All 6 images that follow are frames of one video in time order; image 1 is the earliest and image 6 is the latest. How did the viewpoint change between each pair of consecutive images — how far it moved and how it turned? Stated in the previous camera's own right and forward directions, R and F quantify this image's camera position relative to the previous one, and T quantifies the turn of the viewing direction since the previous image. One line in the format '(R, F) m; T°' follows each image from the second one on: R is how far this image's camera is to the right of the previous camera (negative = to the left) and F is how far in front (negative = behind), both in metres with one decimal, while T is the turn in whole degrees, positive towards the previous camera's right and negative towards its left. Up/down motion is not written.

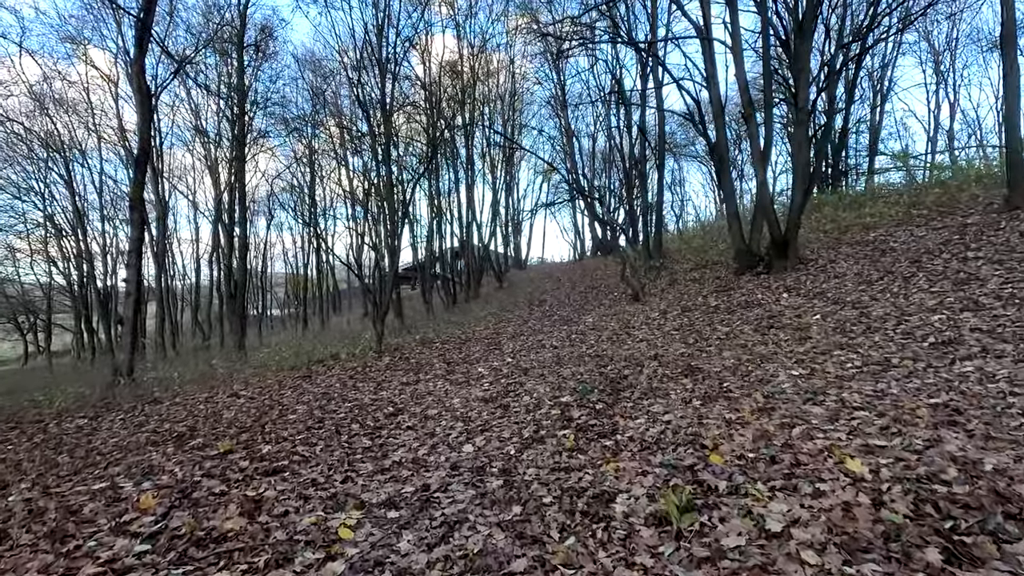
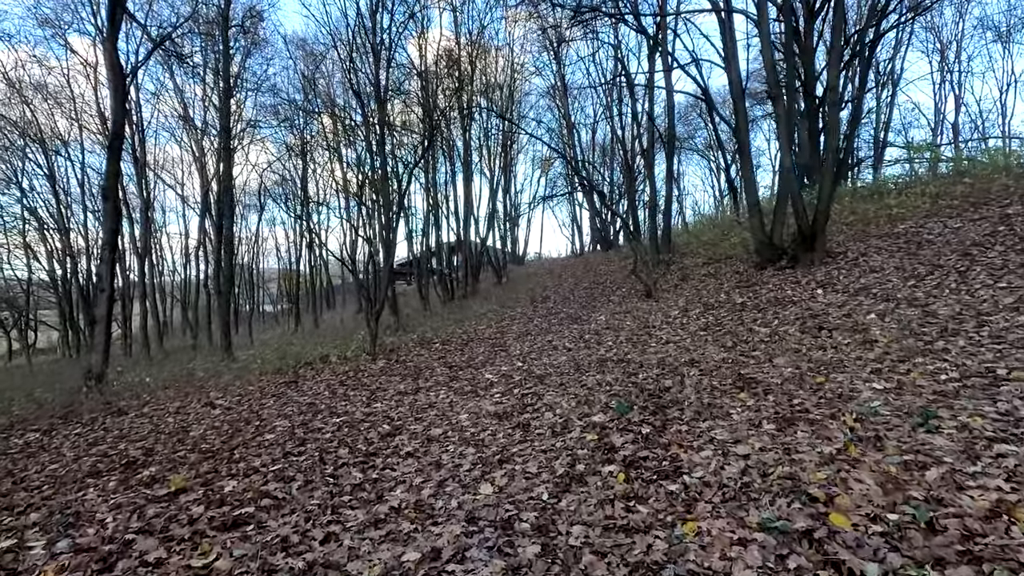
(-0.3, +1.1) m; +1°
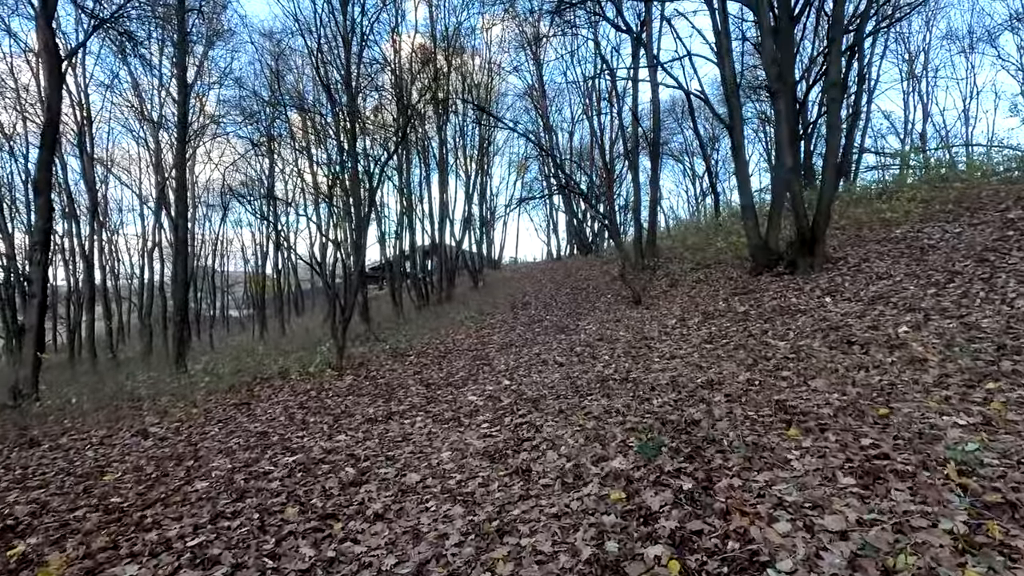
(-0.2, +1.1) m; +3°
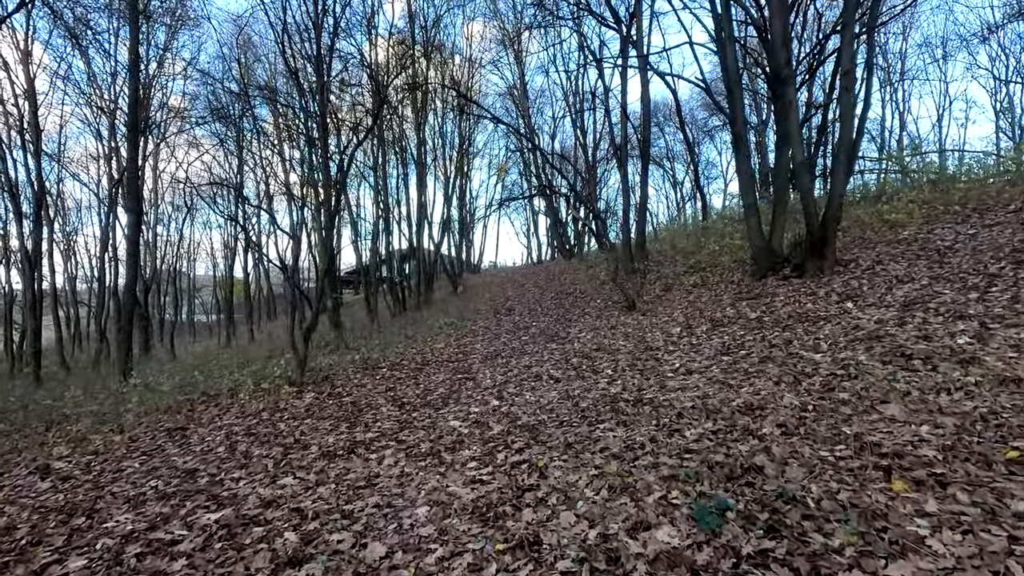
(-0.2, +1.3) m; +2°
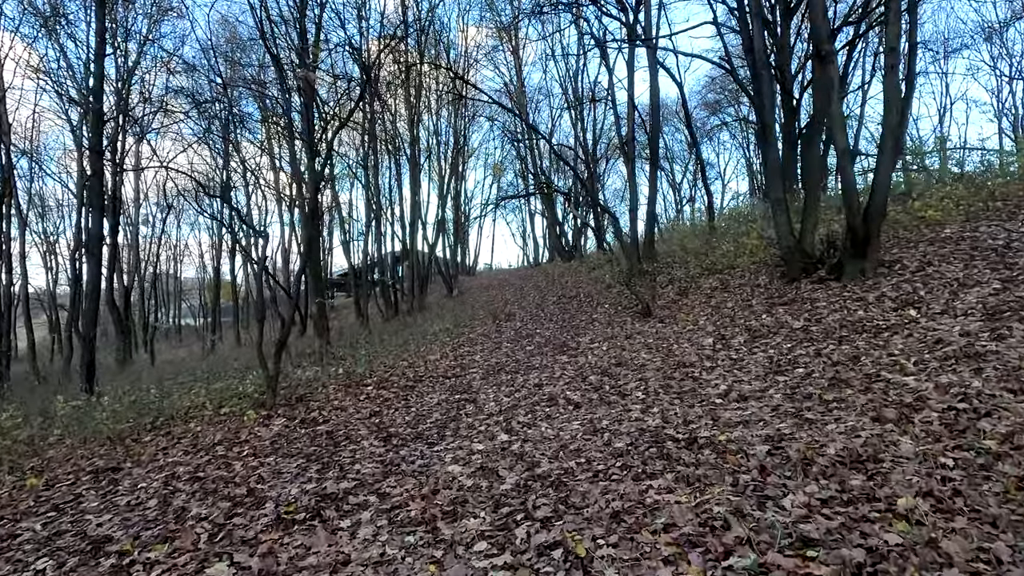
(-0.2, +1.4) m; +1°
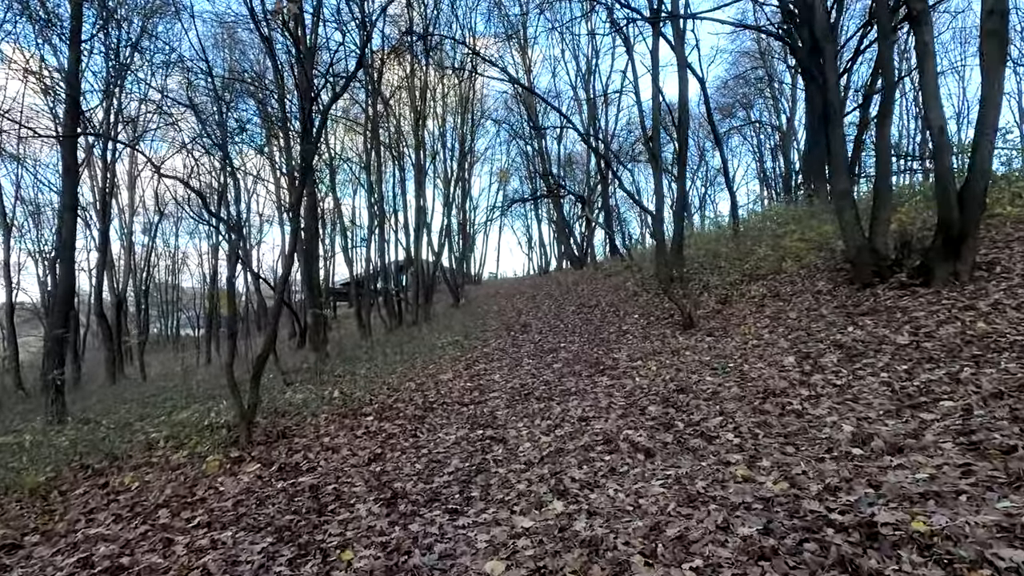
(-0.4, +1.7) m; 0°
